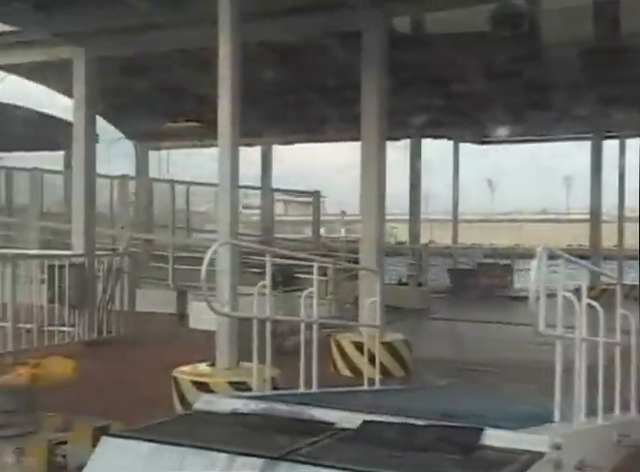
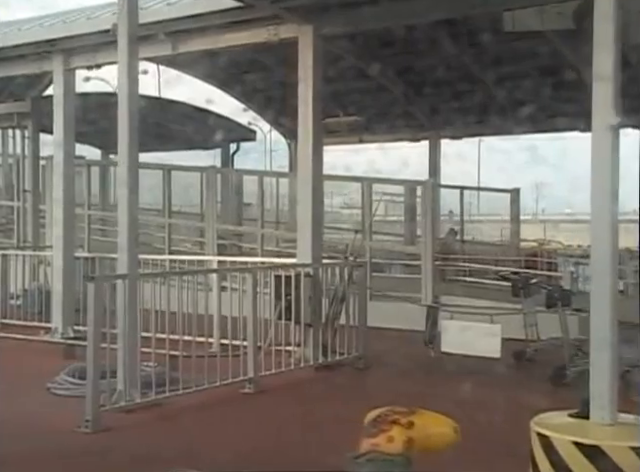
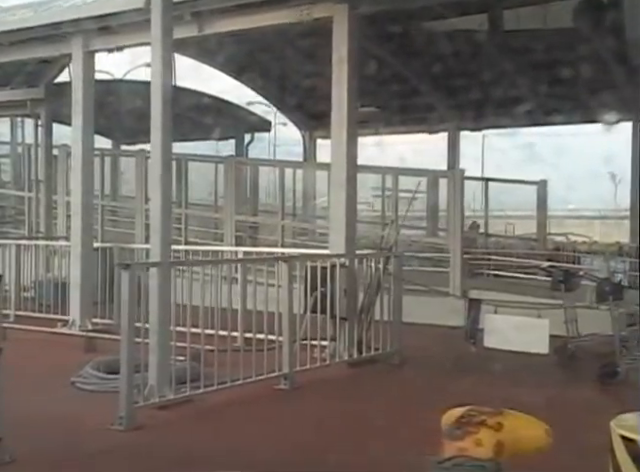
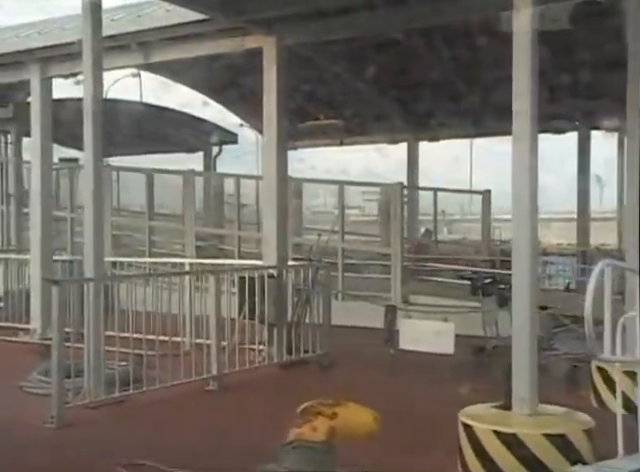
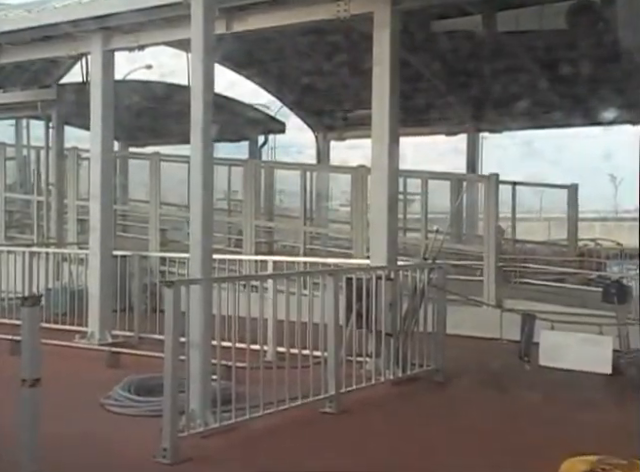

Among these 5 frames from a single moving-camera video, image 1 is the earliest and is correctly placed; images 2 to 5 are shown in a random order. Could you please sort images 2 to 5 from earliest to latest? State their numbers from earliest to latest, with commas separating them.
4, 2, 3, 5
